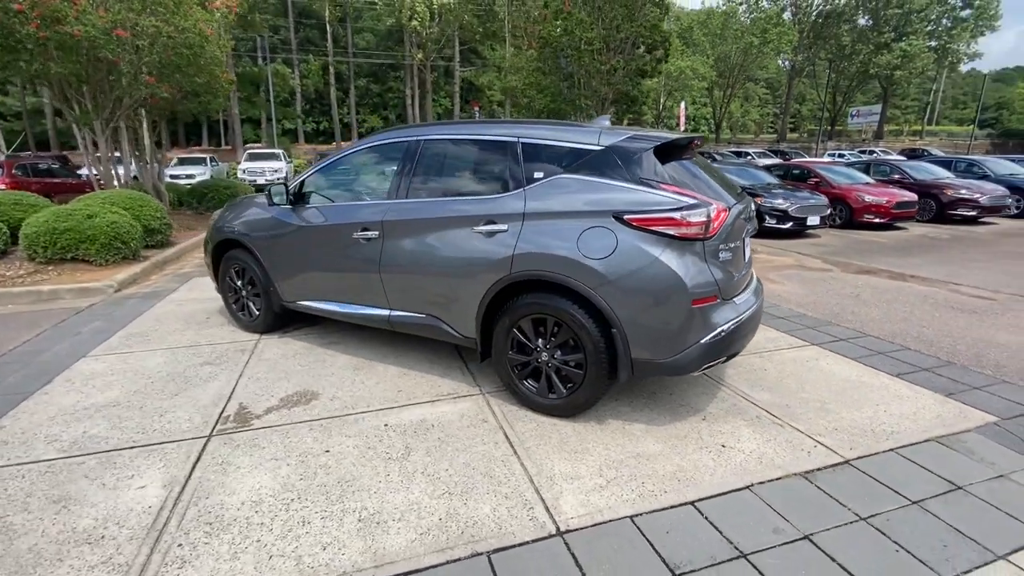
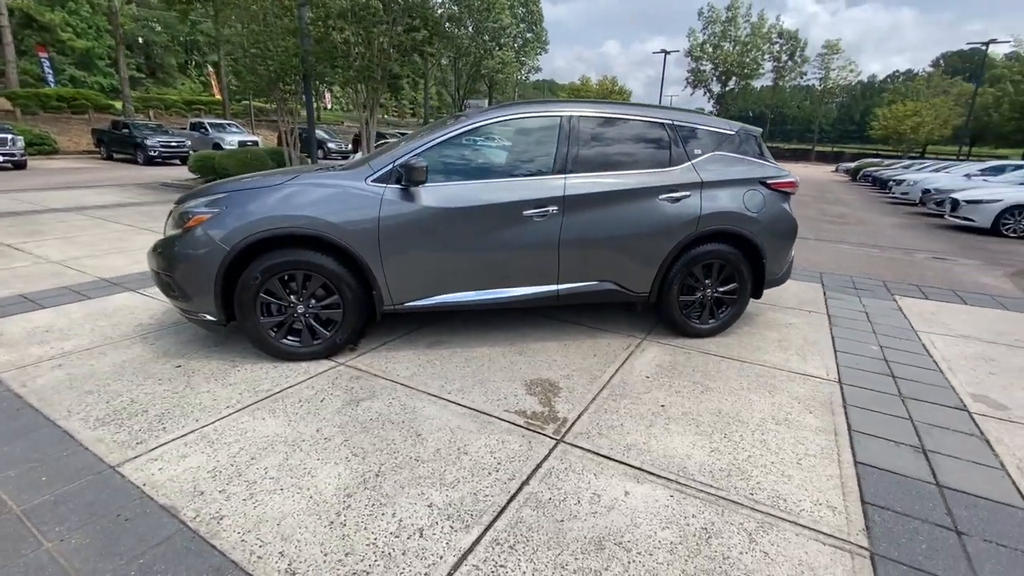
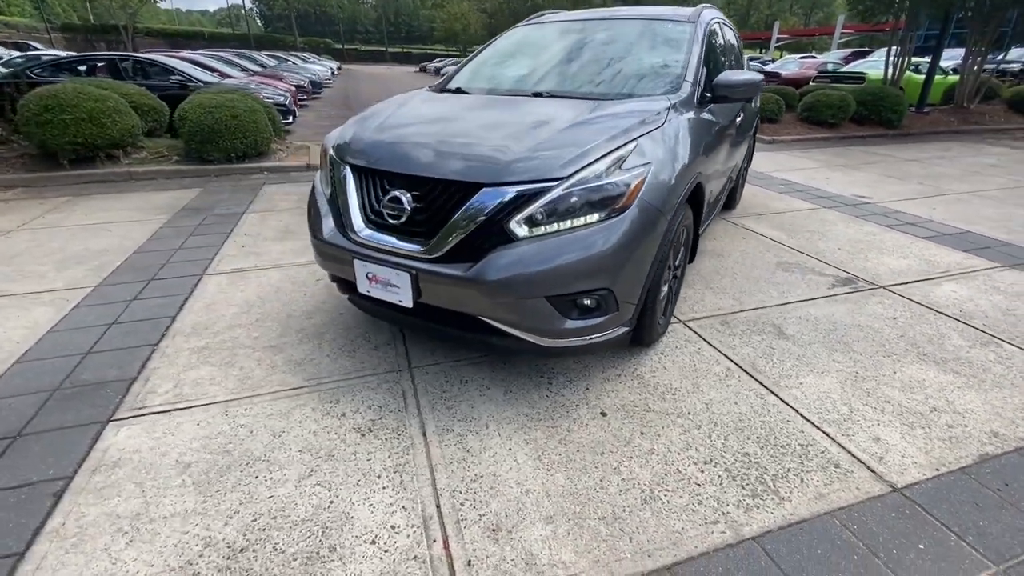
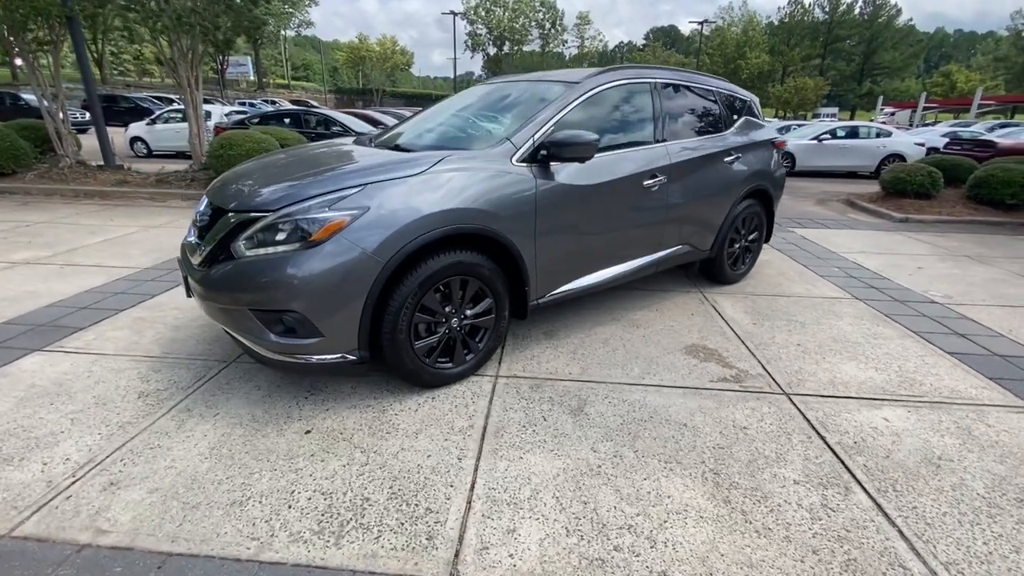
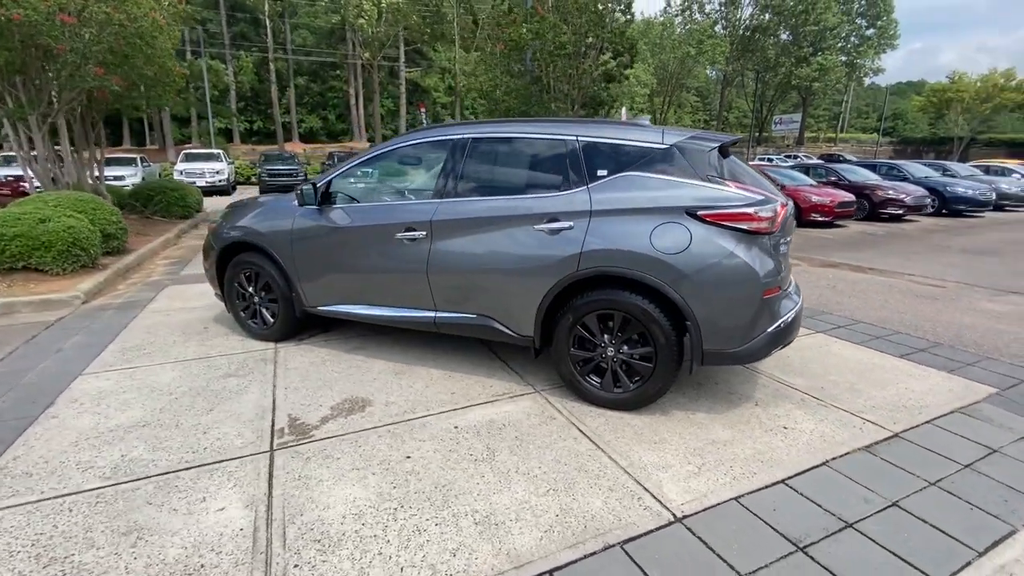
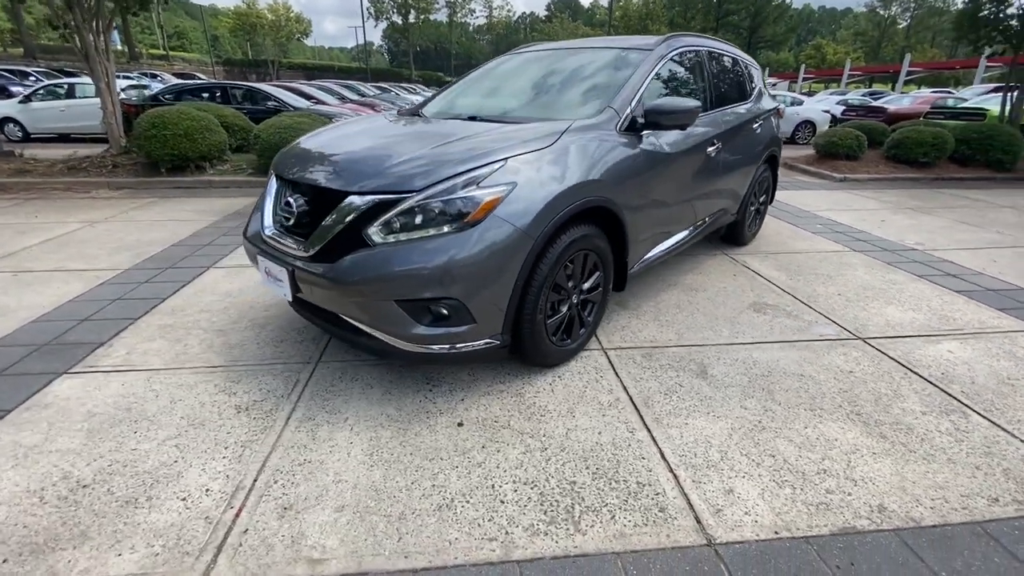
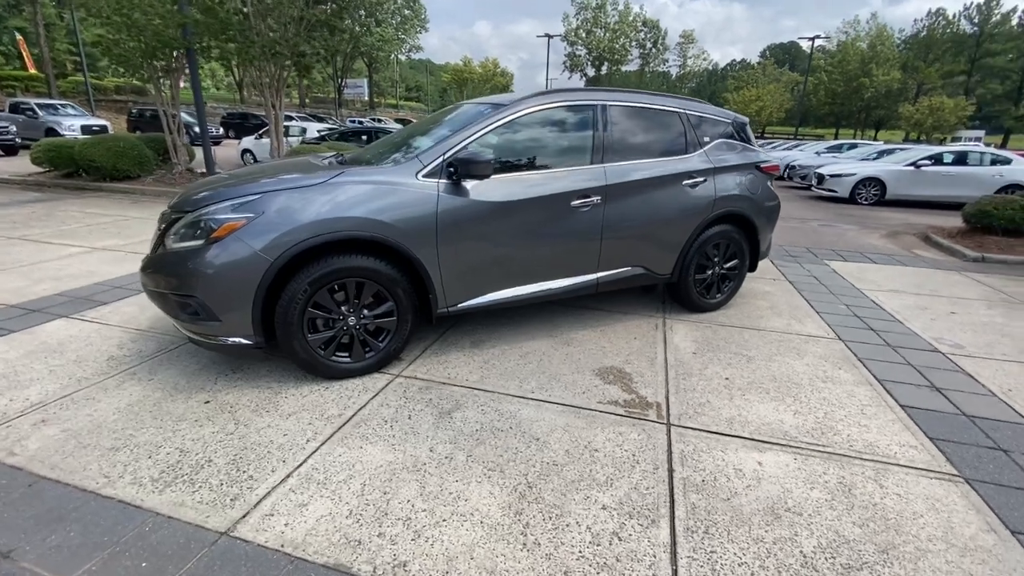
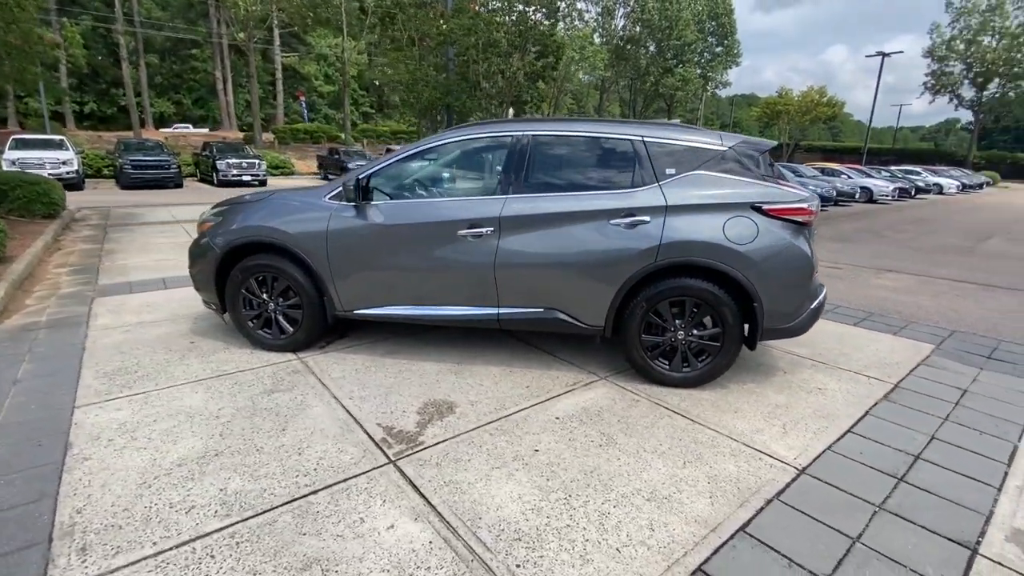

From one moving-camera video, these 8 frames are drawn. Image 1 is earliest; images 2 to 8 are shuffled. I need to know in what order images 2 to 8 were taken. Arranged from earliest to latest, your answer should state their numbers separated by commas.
5, 8, 2, 7, 4, 6, 3
